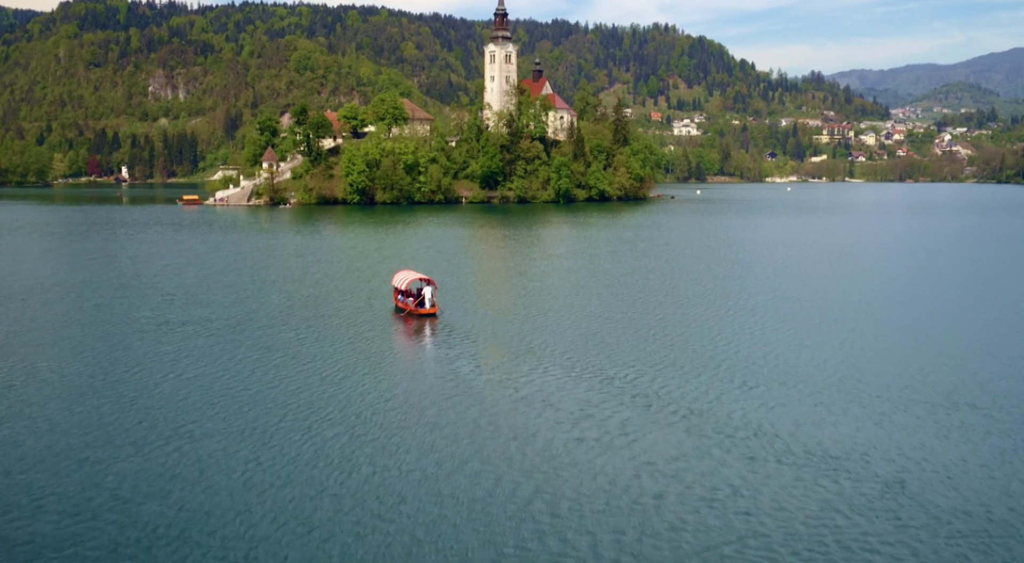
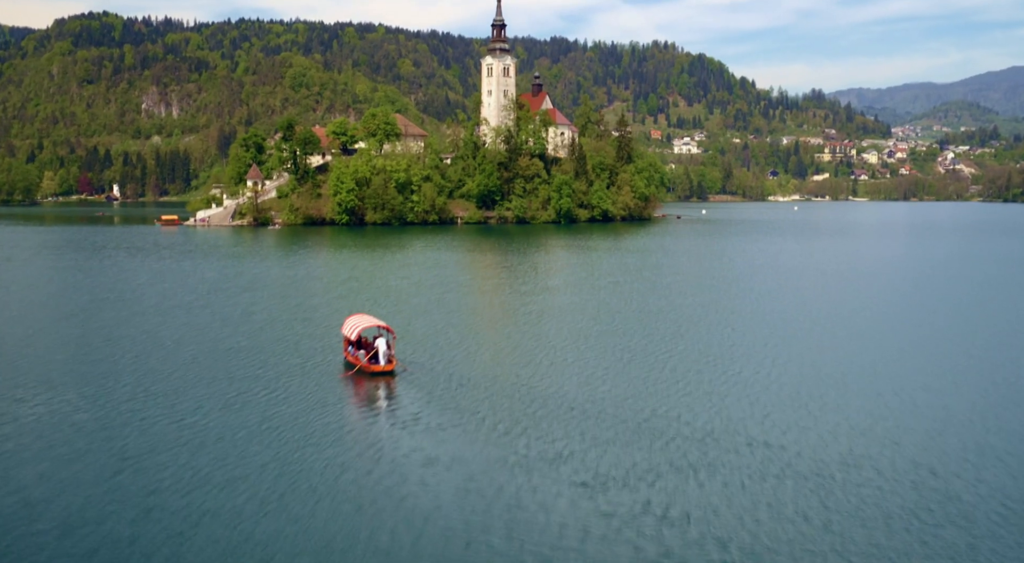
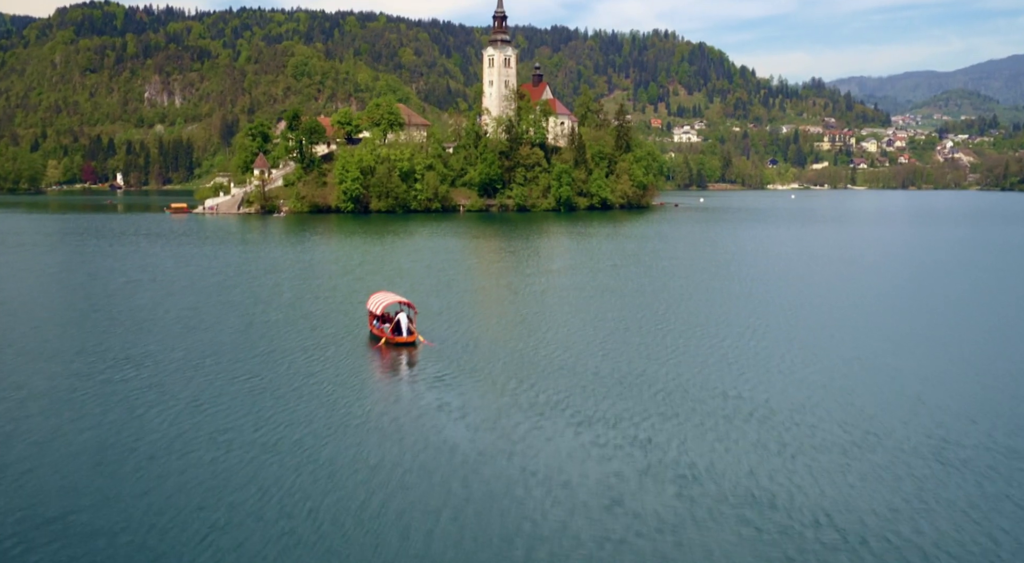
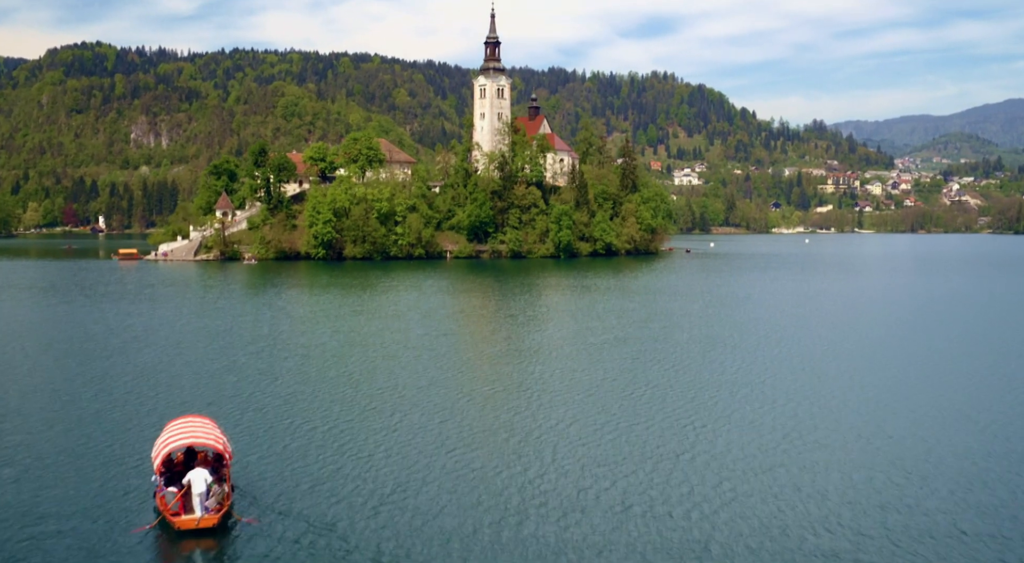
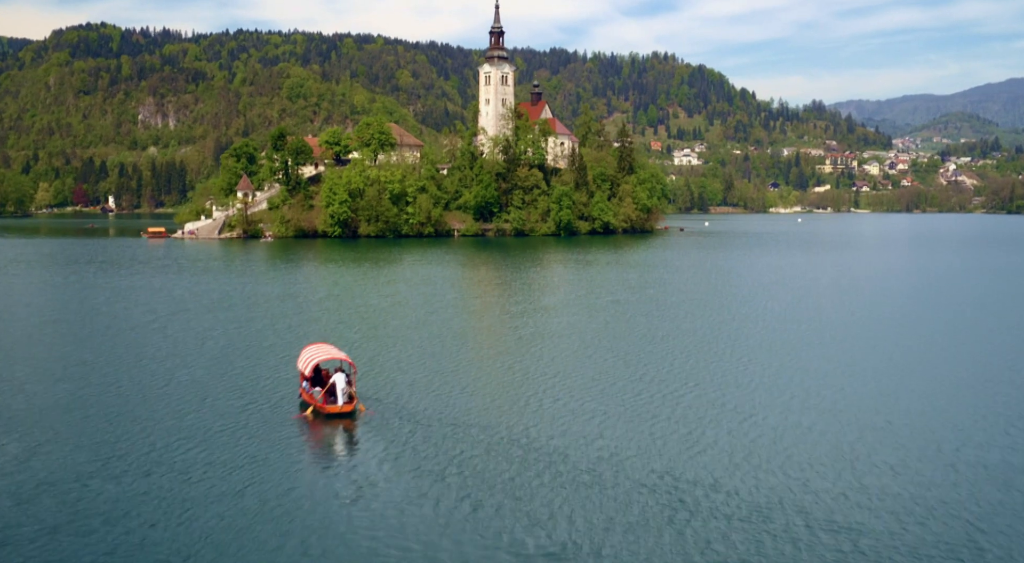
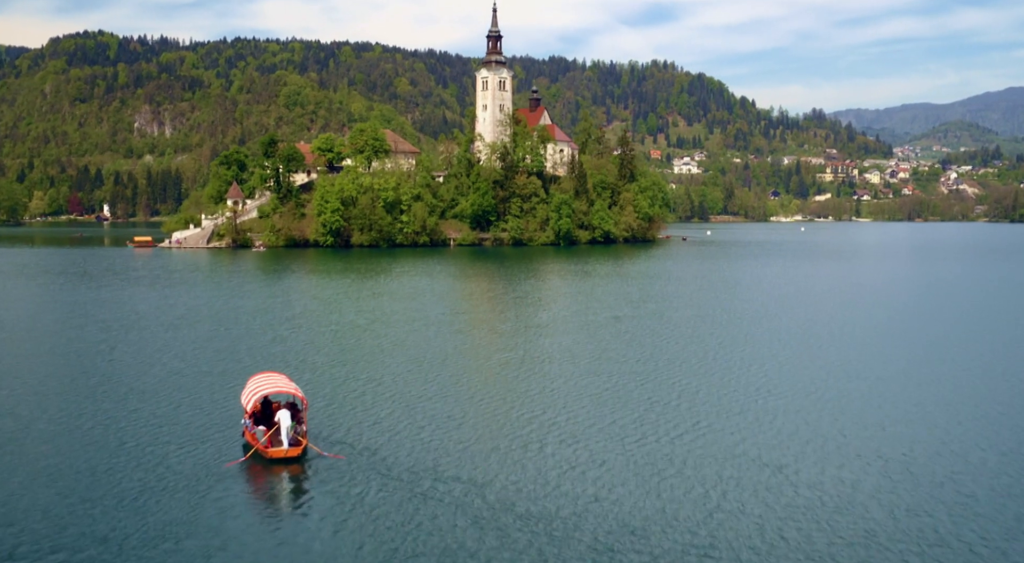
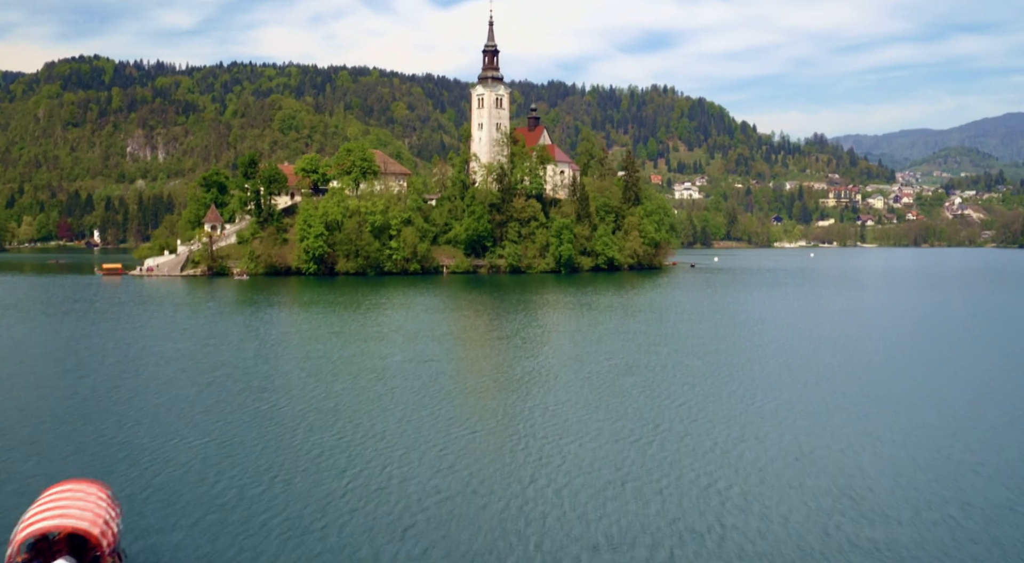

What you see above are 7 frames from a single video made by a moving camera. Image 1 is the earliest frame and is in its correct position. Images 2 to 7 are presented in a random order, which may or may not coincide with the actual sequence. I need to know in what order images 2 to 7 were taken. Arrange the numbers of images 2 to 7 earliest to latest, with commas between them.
3, 2, 5, 6, 4, 7
